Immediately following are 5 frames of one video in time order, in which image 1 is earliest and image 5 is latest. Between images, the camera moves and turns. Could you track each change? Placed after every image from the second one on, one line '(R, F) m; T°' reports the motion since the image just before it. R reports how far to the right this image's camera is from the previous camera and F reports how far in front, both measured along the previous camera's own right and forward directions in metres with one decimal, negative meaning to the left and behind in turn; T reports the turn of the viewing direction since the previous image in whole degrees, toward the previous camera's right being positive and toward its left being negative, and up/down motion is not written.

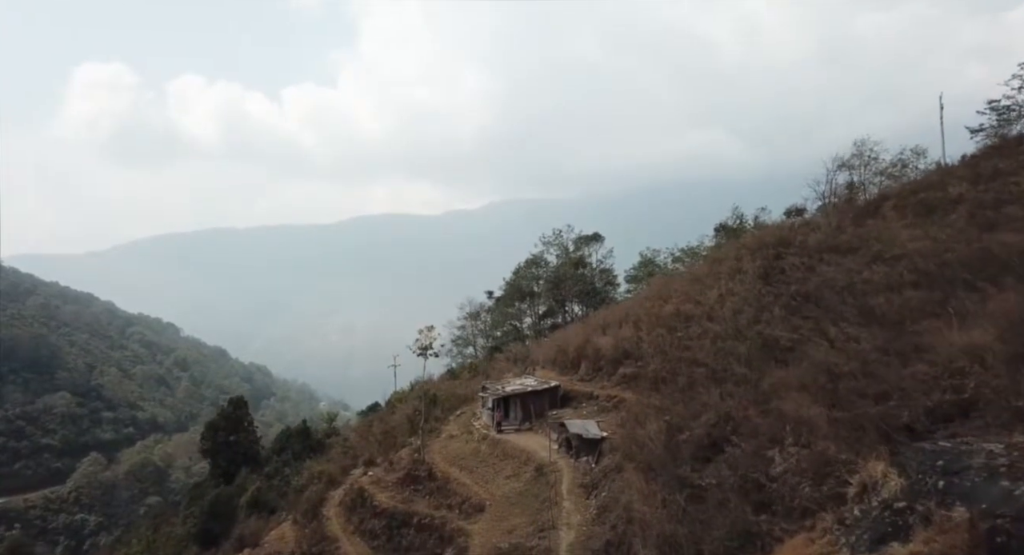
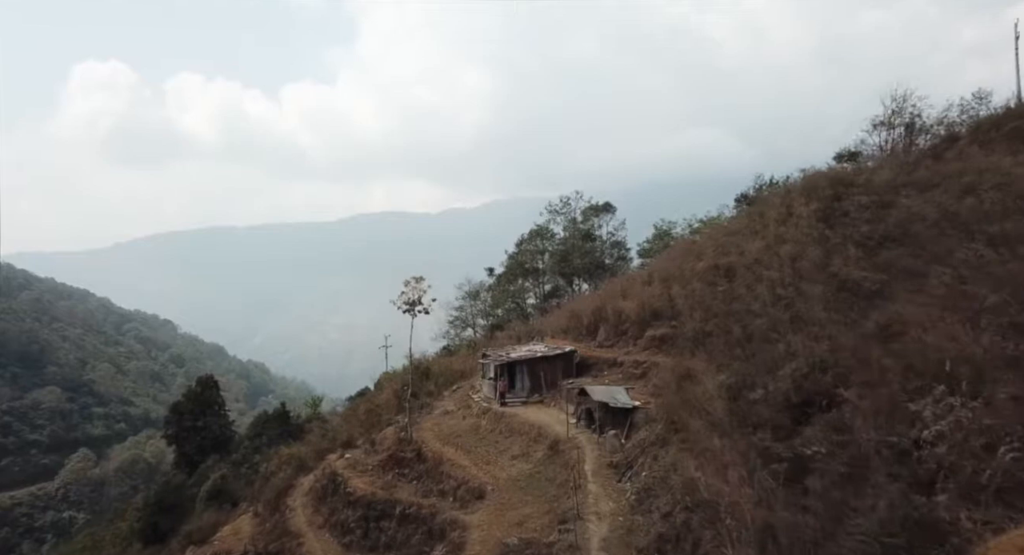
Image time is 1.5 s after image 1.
(-0.3, +5.9) m; 0°
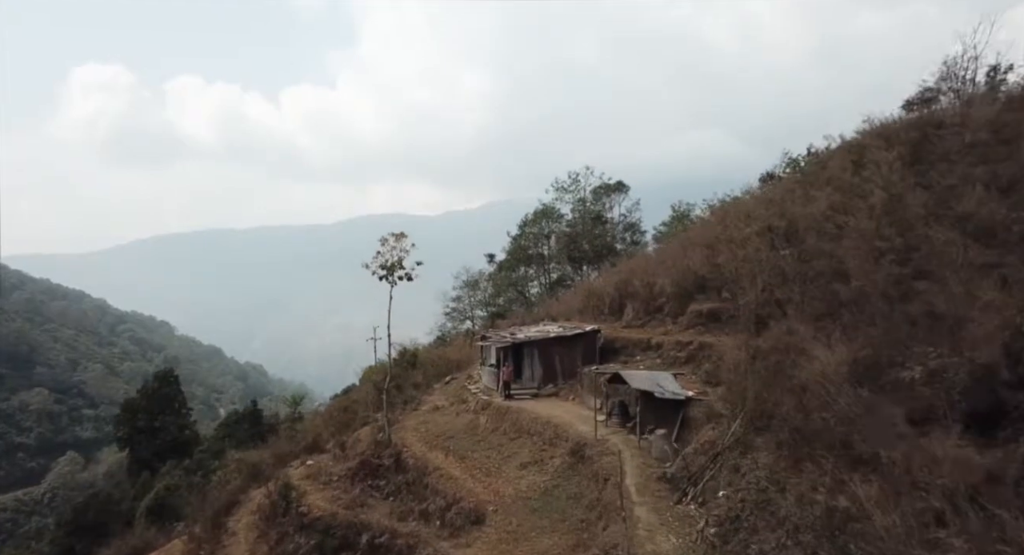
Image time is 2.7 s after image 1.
(-0.2, +6.0) m; 0°
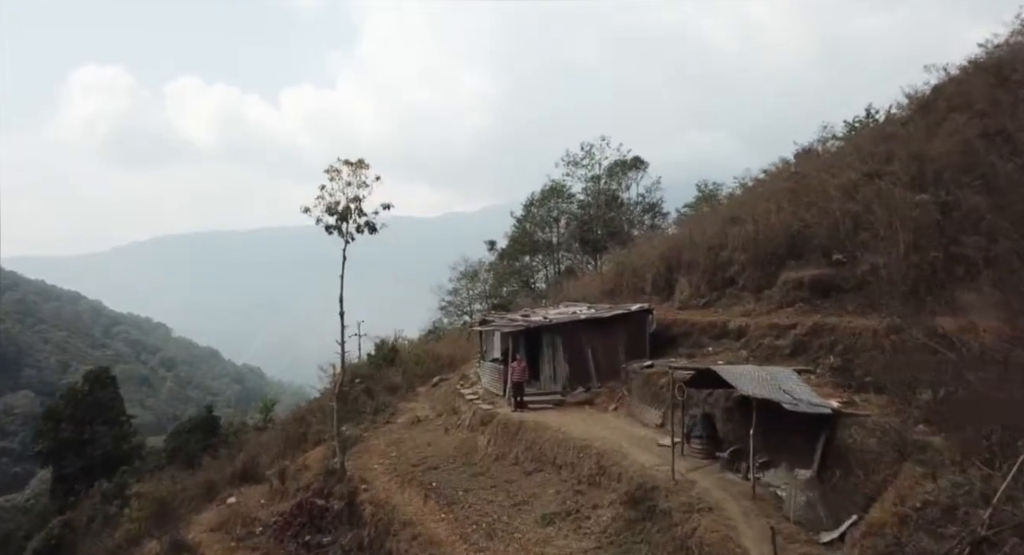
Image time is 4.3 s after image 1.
(-0.3, +6.9) m; 0°
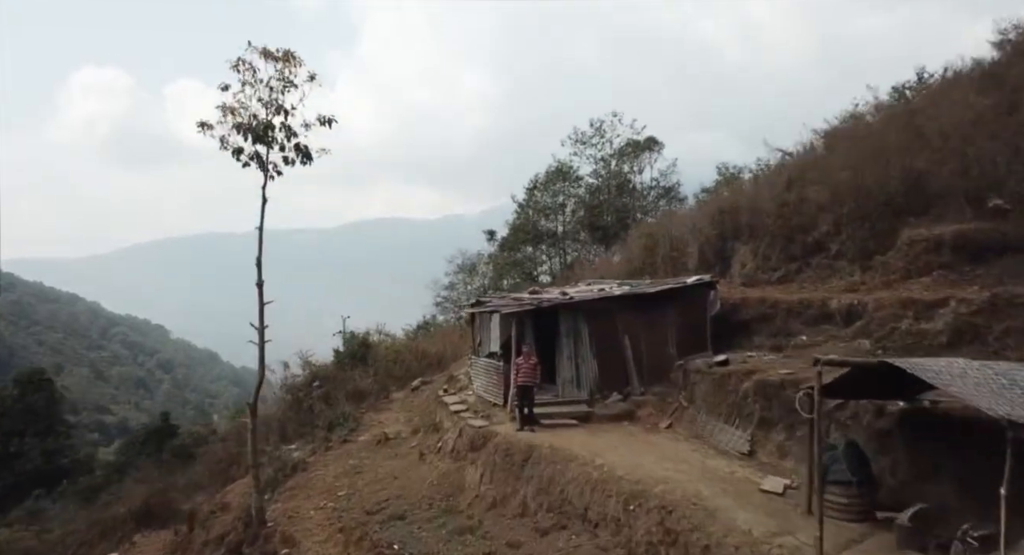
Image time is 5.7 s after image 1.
(-0.1, +4.7) m; 0°
